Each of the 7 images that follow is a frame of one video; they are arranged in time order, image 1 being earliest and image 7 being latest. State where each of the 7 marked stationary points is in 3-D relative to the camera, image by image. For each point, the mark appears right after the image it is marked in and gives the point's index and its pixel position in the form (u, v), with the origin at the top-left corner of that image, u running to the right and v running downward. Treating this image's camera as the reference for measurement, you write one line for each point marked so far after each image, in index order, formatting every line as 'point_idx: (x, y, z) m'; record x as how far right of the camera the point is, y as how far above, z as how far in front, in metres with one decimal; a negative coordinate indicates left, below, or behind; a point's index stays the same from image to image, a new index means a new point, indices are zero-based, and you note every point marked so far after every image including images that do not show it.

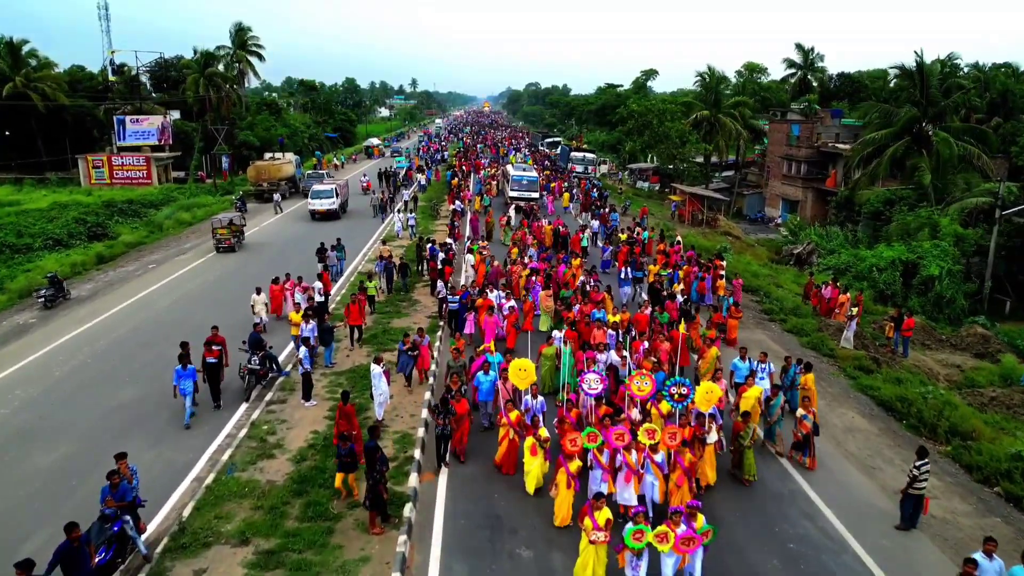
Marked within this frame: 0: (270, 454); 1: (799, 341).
0: (-3.6, -2.4, +11.9) m
1: (+6.9, -1.3, +19.3) m
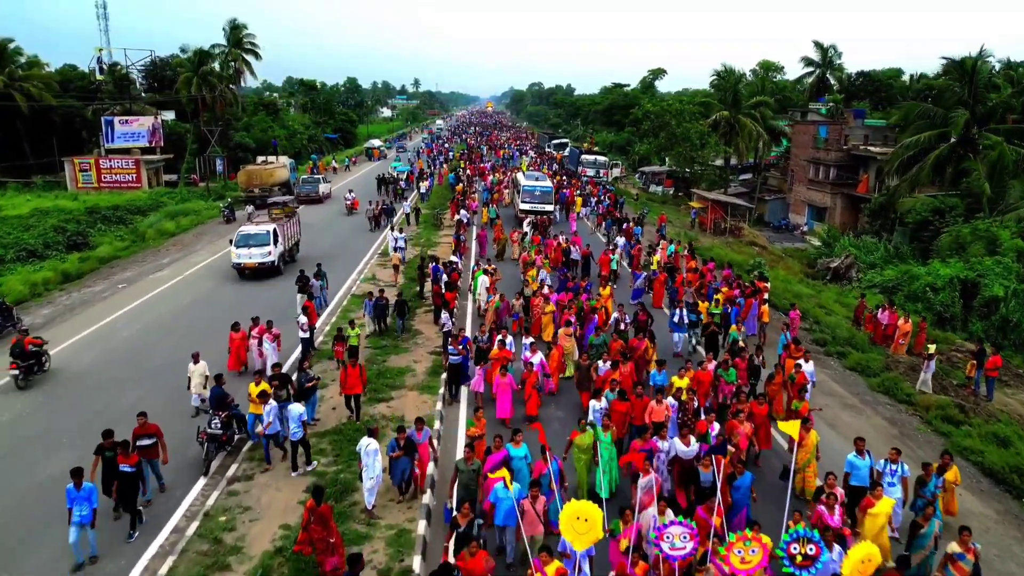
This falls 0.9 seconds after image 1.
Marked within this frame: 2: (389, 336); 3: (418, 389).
0: (-3.2, -3.1, +9.1) m
1: (+7.2, -1.9, +16.5) m
2: (-2.7, -1.0, +17.6) m
3: (-1.7, -1.8, +14.7) m
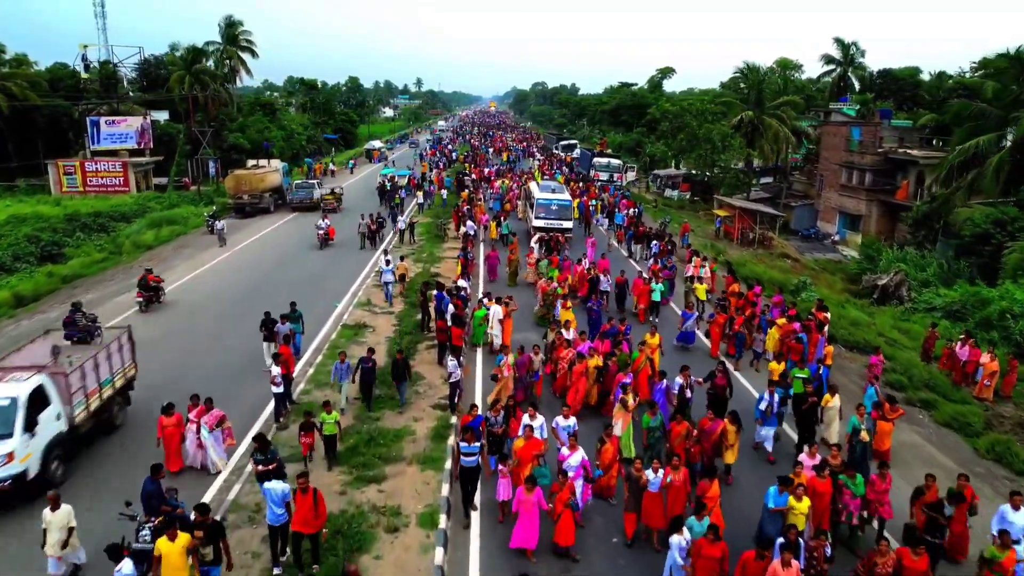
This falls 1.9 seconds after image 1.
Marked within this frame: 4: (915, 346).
0: (-2.9, -3.8, +6.1) m
1: (+7.6, -2.6, +13.4) m
2: (-2.3, -1.7, +14.6) m
3: (-1.4, -2.5, +11.7) m
4: (+9.9, -1.4, +19.9) m
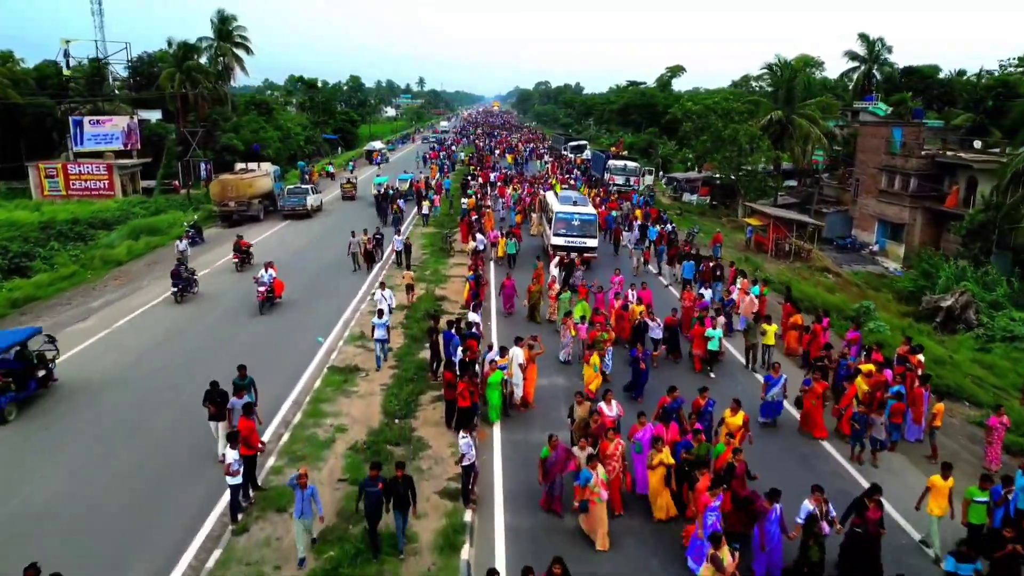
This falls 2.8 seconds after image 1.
0: (-2.5, -4.4, +2.9) m
1: (+8.0, -3.3, +10.2) m
2: (-1.9, -2.4, +11.5) m
3: (-1.0, -3.2, +8.5) m
4: (+10.3, -2.1, +16.7) m
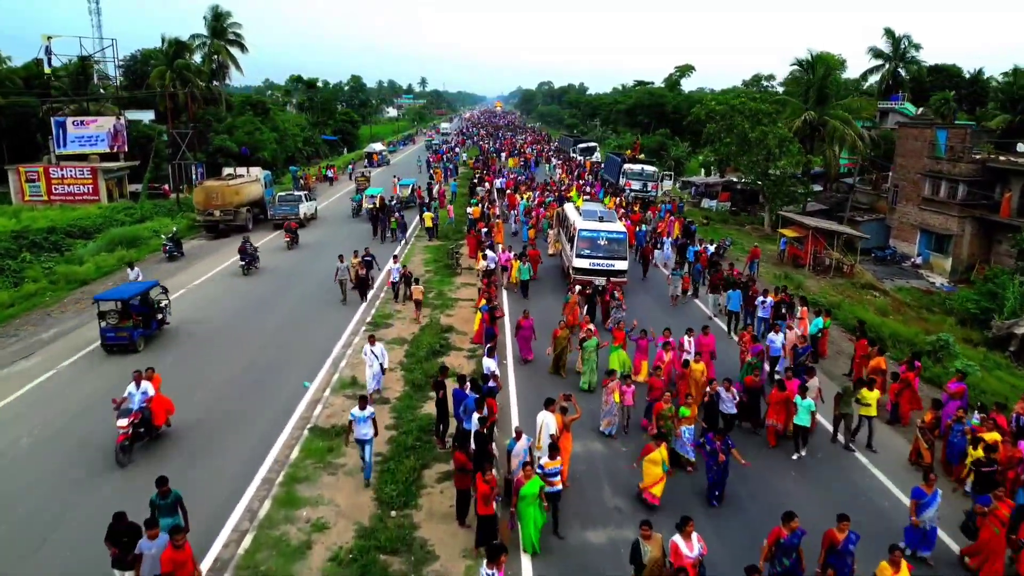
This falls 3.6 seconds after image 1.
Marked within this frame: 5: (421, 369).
0: (-2.2, -5.1, 0.0) m
1: (+8.3, -3.9, +7.3) m
2: (-1.5, -3.0, +8.5) m
3: (-0.6, -3.8, +5.6) m
4: (+10.7, -2.7, +13.8) m
5: (-1.7, -1.4, +14.9) m
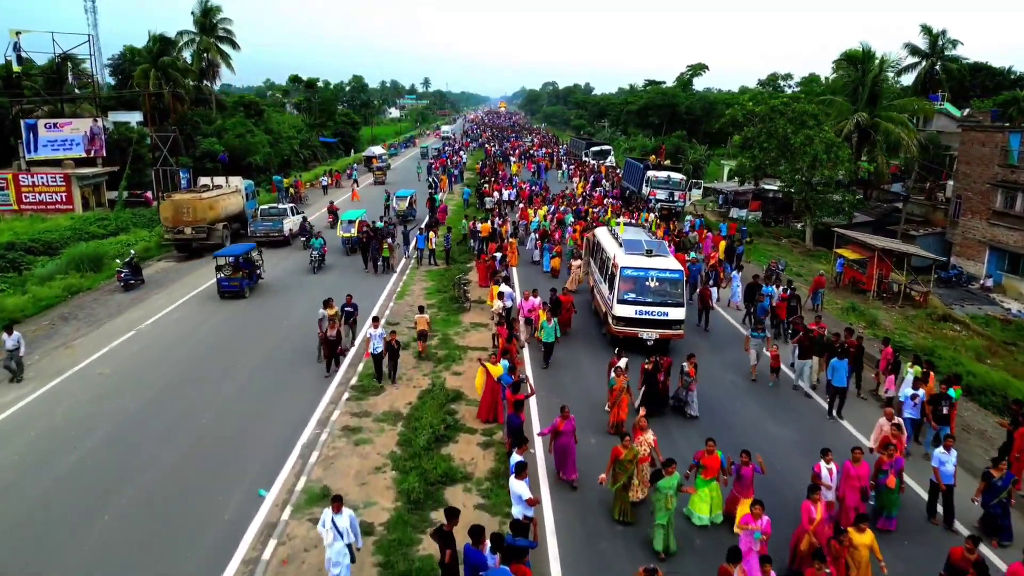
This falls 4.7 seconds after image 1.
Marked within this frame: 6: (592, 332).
0: (-1.8, -6.0, -4.1) m
1: (+8.7, -4.8, +3.2) m
2: (-1.1, -3.9, +4.5) m
3: (-0.2, -4.7, +1.5) m
4: (+11.2, -3.7, +9.7) m
5: (-1.2, -2.3, +10.9) m
6: (+1.6, -0.7, +15.4) m
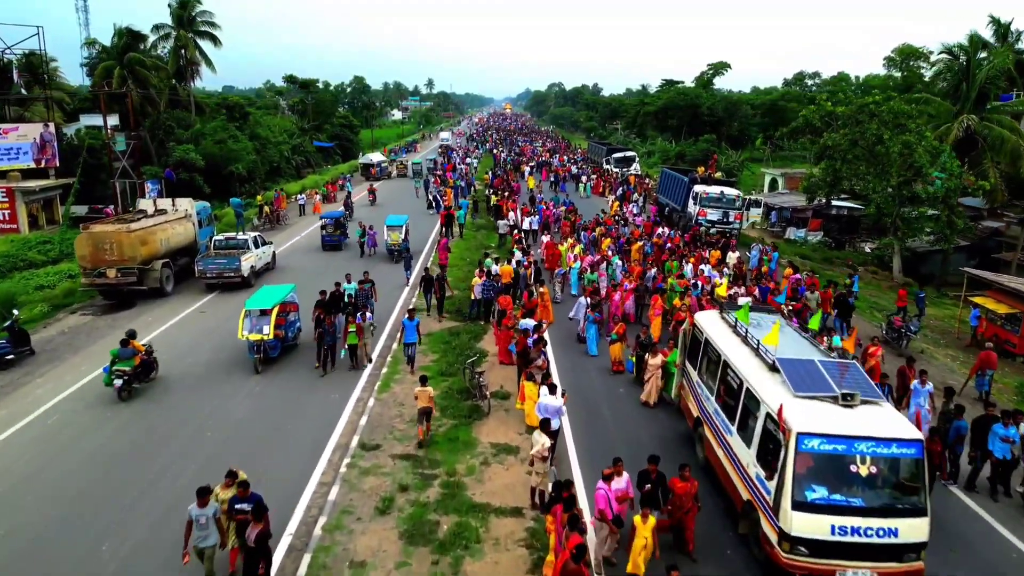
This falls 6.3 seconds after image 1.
0: (-1.3, -7.5, -10.6) m
1: (+9.3, -6.3, -3.4) m
2: (-0.6, -5.4, -2.1) m
3: (+0.4, -6.2, -5.0) m
4: (+11.8, -5.1, +3.1) m
5: (-0.6, -3.8, +4.3) m
6: (+2.2, -2.2, +8.8) m
